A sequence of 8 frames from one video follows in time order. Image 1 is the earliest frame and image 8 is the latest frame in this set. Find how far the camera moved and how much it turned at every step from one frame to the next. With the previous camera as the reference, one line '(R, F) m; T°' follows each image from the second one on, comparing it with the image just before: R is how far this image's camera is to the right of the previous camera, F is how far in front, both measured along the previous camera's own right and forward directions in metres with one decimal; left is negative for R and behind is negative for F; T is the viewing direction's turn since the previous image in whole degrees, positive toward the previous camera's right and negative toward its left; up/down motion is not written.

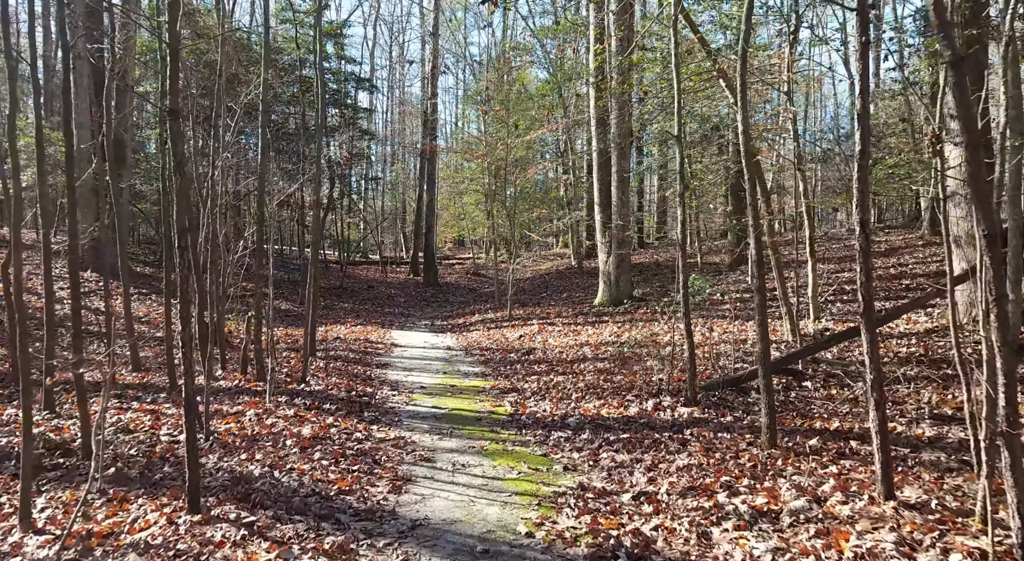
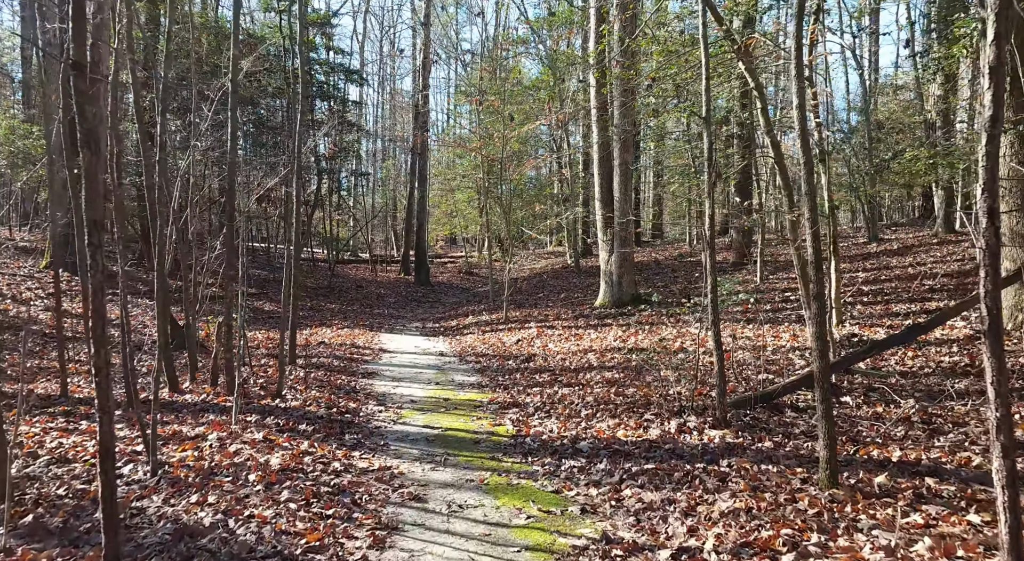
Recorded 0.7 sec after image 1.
(-0.1, +0.9) m; +1°
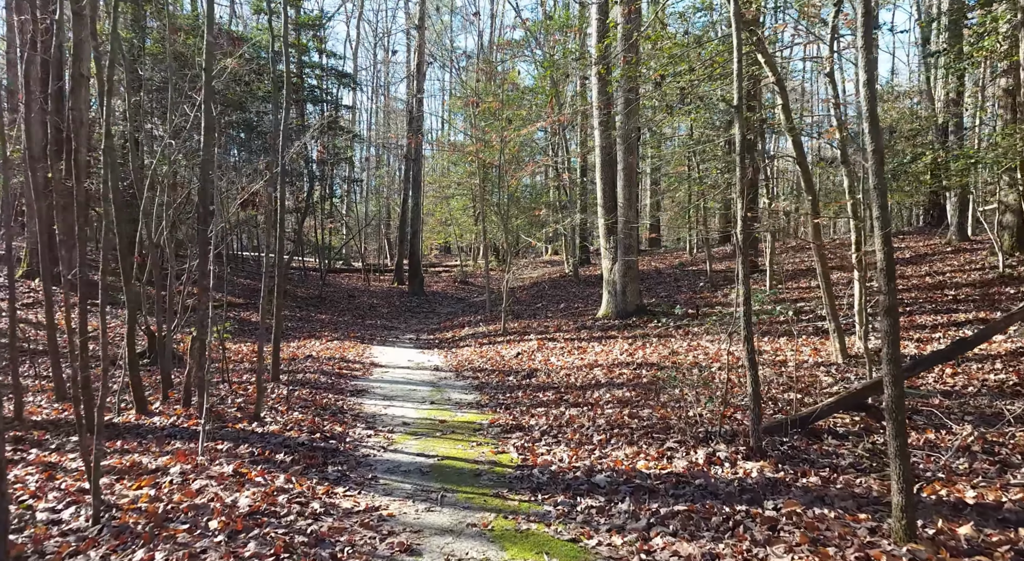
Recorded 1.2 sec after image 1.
(-0.1, +0.7) m; 0°
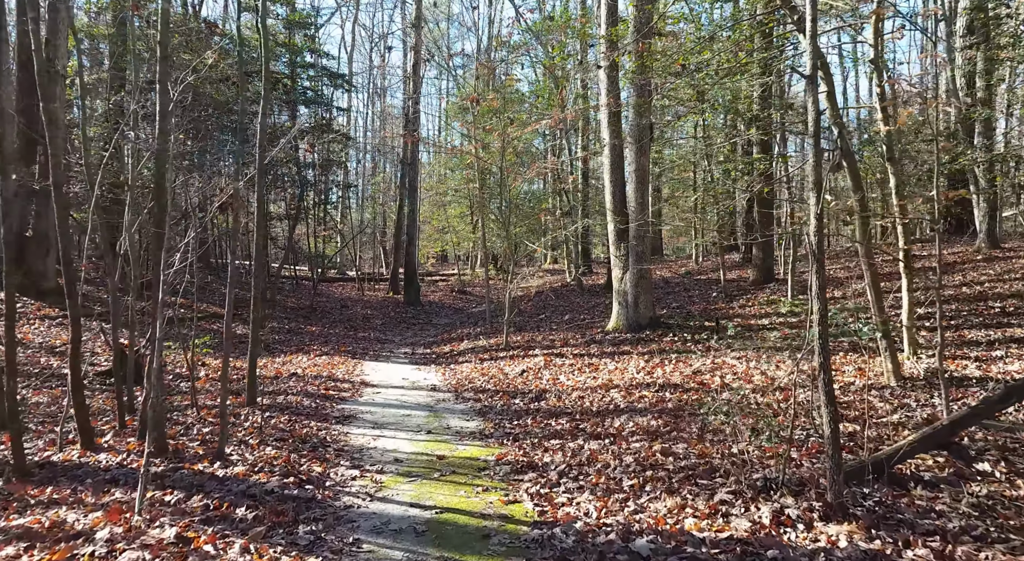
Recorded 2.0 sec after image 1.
(-0.1, +1.0) m; 0°
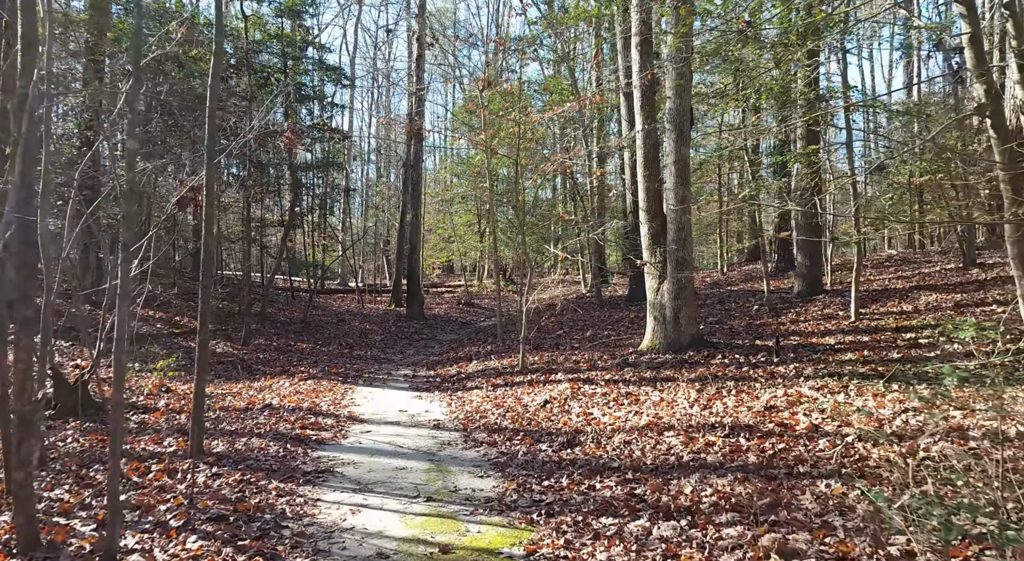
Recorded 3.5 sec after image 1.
(-0.2, +1.9) m; 0°
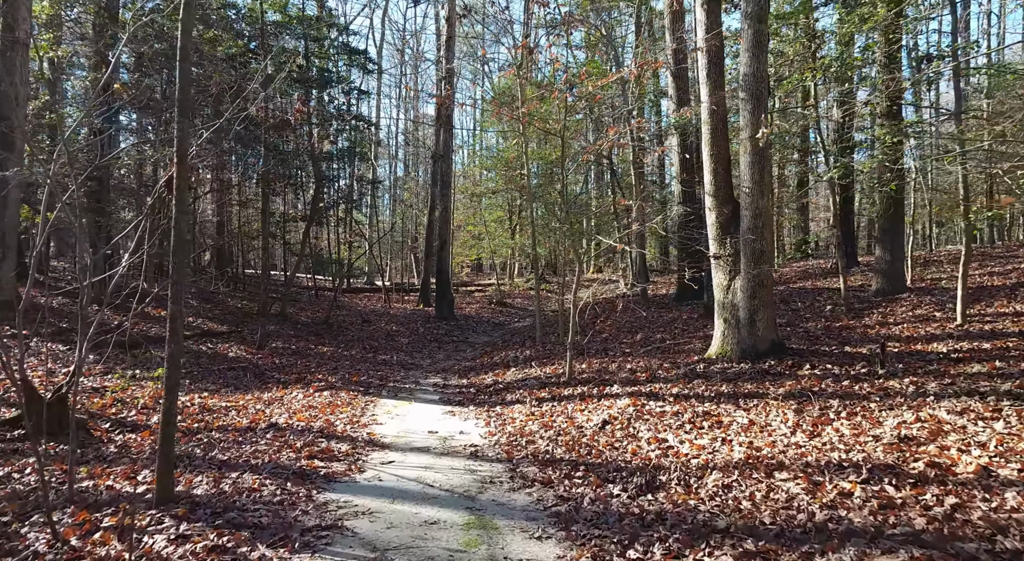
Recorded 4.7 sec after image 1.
(-0.2, +1.5) m; -2°
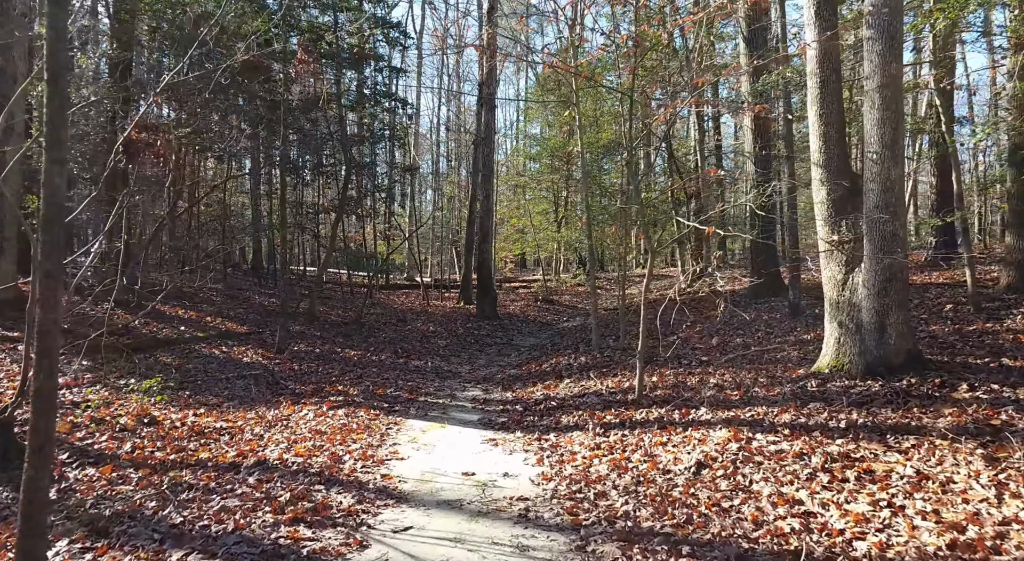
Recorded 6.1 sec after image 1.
(-0.1, +1.9) m; -3°
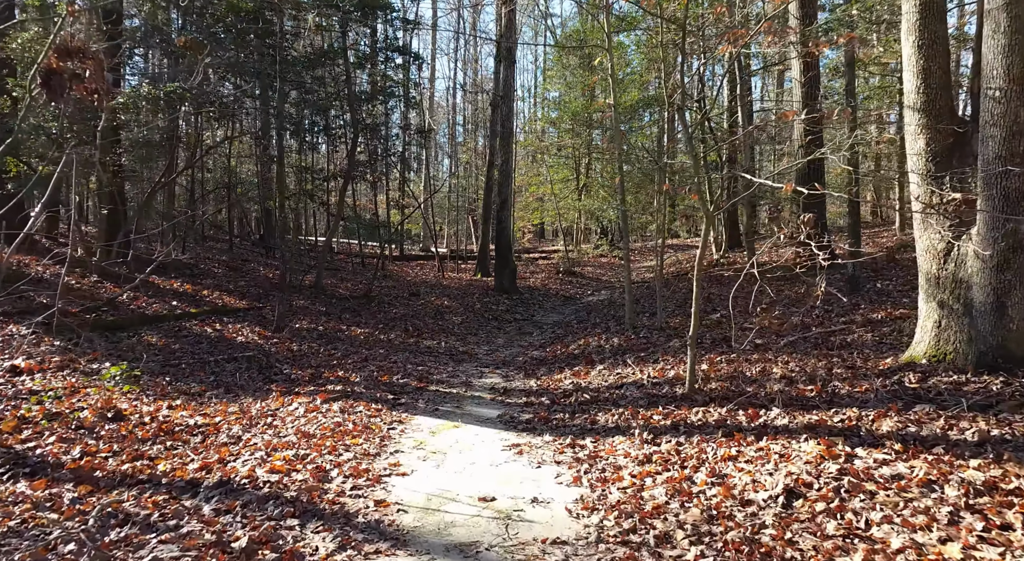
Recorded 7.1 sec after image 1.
(-0.1, +1.4) m; -1°
